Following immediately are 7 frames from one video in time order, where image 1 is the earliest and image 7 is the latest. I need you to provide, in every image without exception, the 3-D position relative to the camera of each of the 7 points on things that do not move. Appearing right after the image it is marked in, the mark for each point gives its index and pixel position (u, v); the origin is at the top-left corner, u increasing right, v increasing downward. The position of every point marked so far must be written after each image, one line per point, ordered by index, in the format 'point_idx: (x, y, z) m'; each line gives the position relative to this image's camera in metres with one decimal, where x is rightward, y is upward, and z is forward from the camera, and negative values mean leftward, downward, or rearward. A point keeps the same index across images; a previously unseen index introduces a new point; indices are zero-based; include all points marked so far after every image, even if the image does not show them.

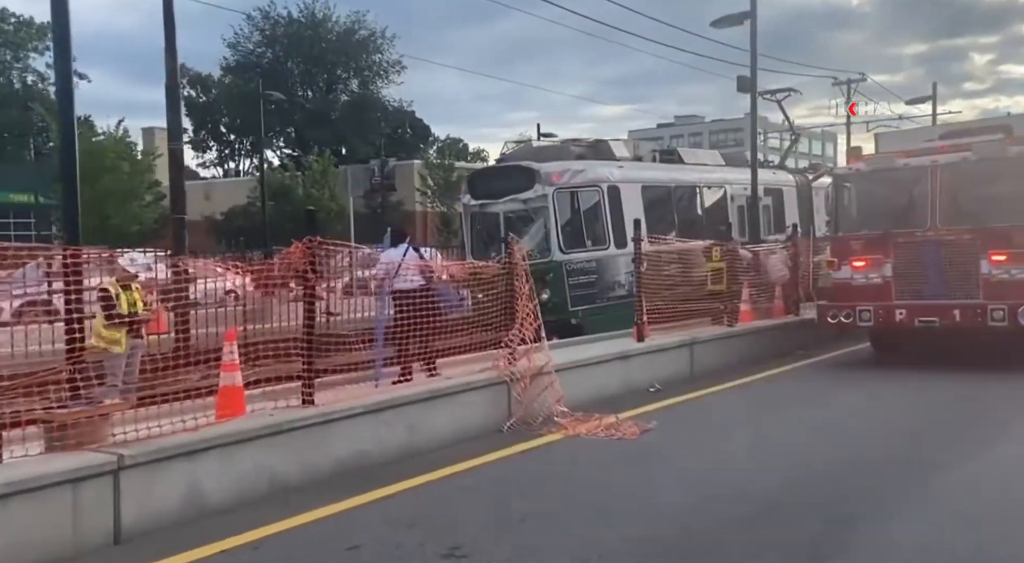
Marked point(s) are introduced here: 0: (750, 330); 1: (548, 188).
0: (+3.2, -0.7, +13.2) m
1: (+0.6, +1.5, +15.8) m
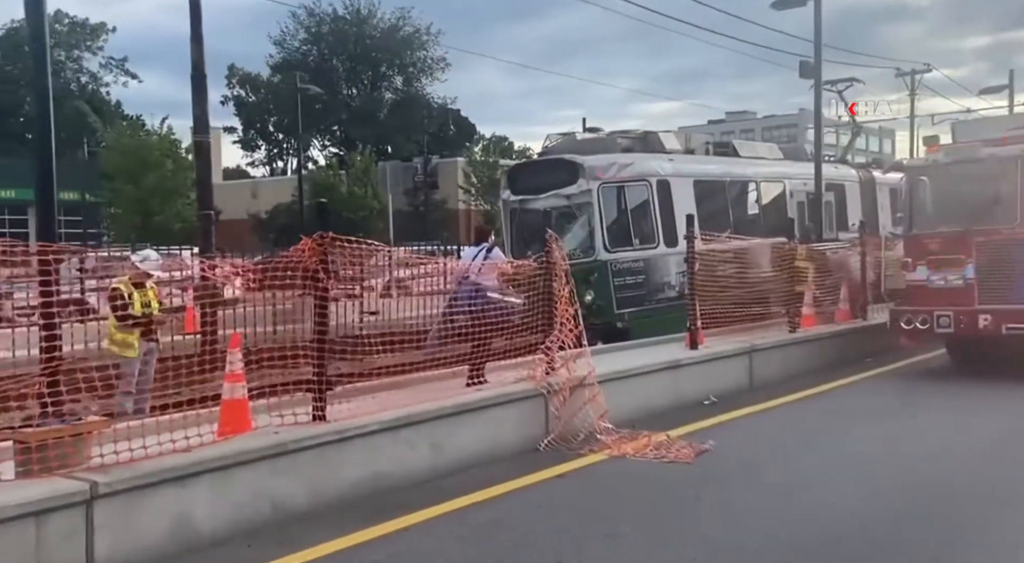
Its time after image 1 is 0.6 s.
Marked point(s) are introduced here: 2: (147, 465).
0: (+3.7, -0.7, +12.2) m
1: (+1.2, +1.5, +14.9) m
2: (-1.9, -1.0, +5.2) m
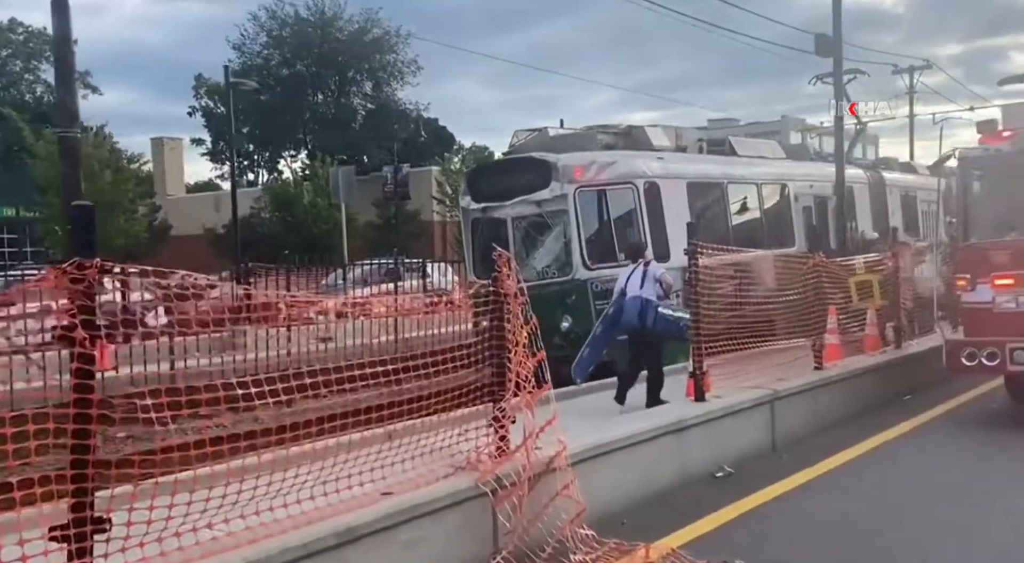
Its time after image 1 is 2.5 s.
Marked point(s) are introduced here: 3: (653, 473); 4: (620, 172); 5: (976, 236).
0: (+3.2, -0.9, +9.7) m
1: (+0.7, +1.2, +12.4) m
2: (-2.2, -1.2, +2.6) m
3: (+0.9, -1.3, +6.7) m
4: (+1.4, +1.4, +12.6) m
5: (+4.4, +0.4, +9.6) m
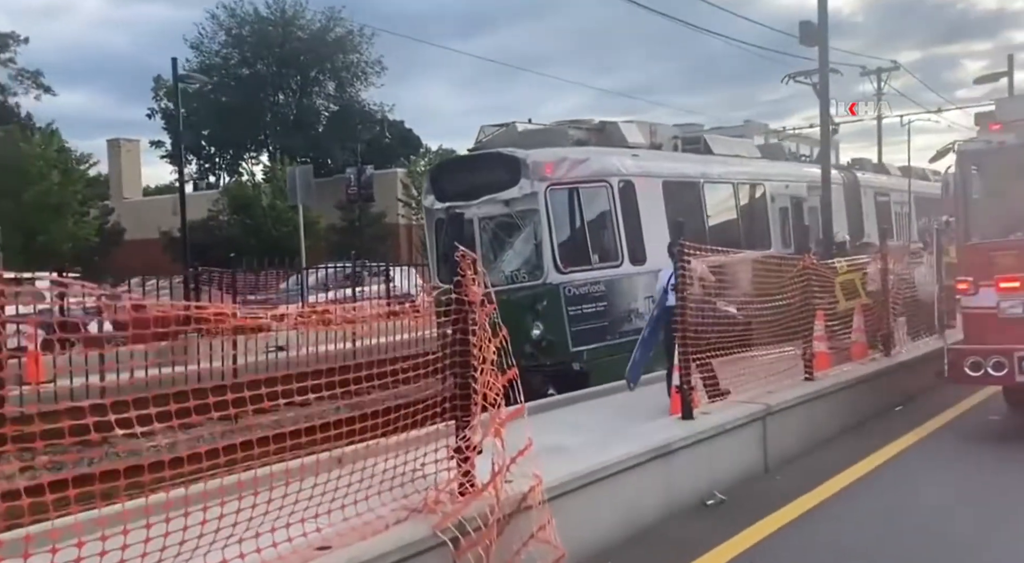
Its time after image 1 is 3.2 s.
0: (+2.9, -0.9, +9.0) m
1: (+0.3, +1.1, +11.6) m
2: (-2.3, -1.2, +1.7) m
3: (+0.8, -1.3, +5.9) m
4: (+1.0, +1.3, +11.9) m
5: (+4.2, +0.4, +8.9) m
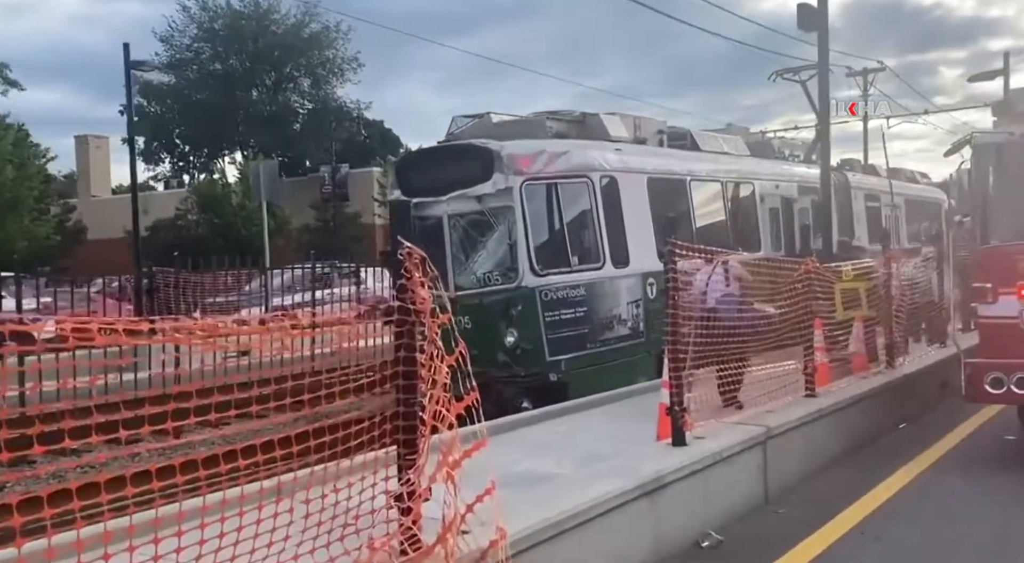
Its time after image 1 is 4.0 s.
0: (+2.7, -1.0, +8.1) m
1: (0.0, +1.1, +10.7) m
2: (-2.4, -1.2, +0.7) m
3: (+0.6, -1.3, +5.0) m
4: (+0.7, +1.3, +11.0) m
5: (+3.9, +0.4, +8.0) m
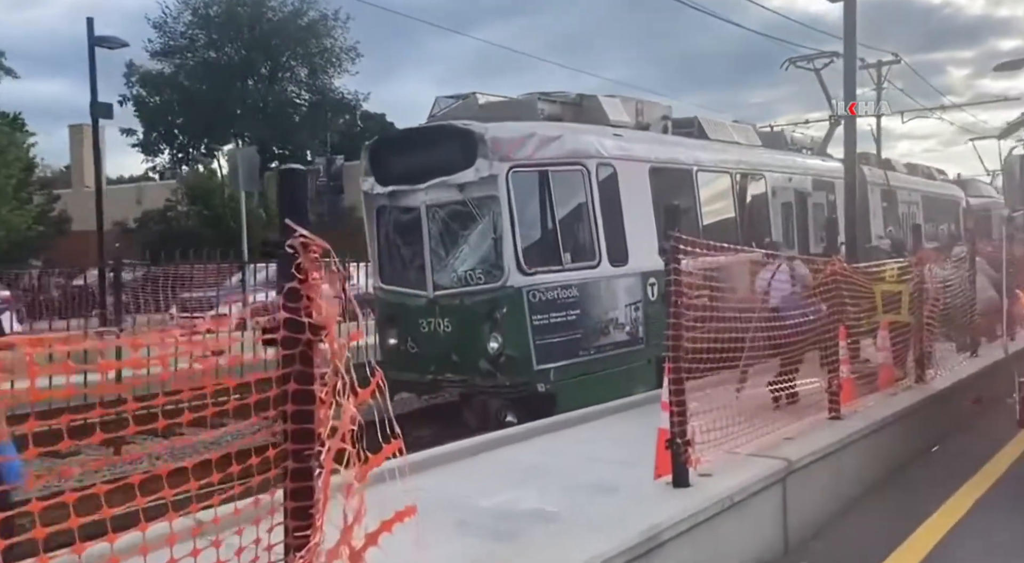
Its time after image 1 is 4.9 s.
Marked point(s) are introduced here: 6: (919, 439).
0: (+2.5, -1.0, +7.0) m
1: (-0.1, +1.1, +9.5) m
2: (-2.6, -1.2, -0.4) m
3: (+0.4, -1.3, +3.8) m
4: (+0.5, +1.3, +9.8) m
5: (+3.8, +0.3, +6.9) m
6: (+3.3, -1.3, +8.1) m
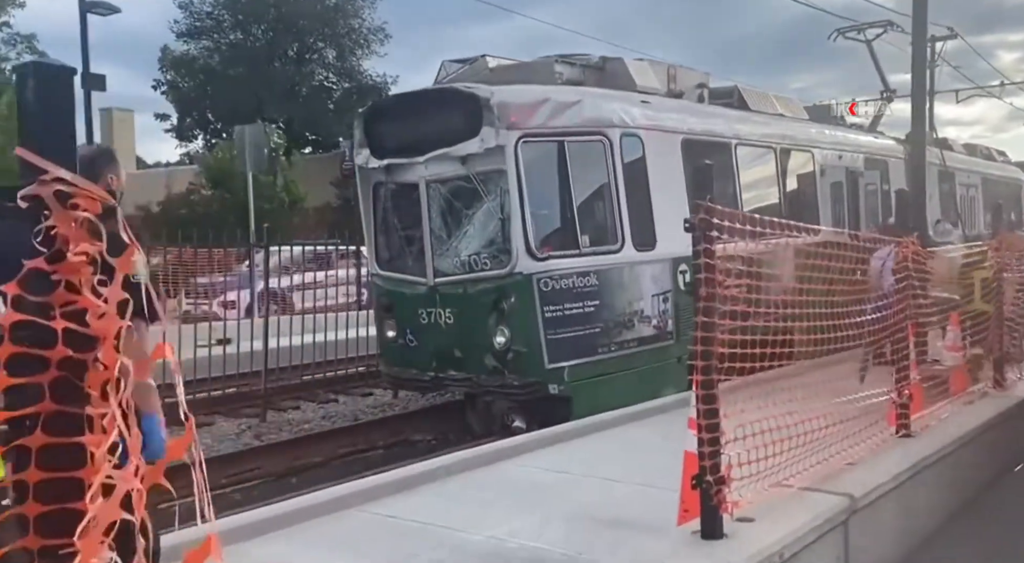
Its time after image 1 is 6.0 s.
0: (+2.5, -0.9, +5.7) m
1: (0.0, +1.2, +8.3) m
2: (-2.9, -1.2, -1.5) m
3: (+0.2, -1.3, +2.6) m
4: (+0.6, +1.4, +8.6) m
5: (+3.7, +0.4, +5.6) m
6: (+3.3, -1.2, +6.8) m
